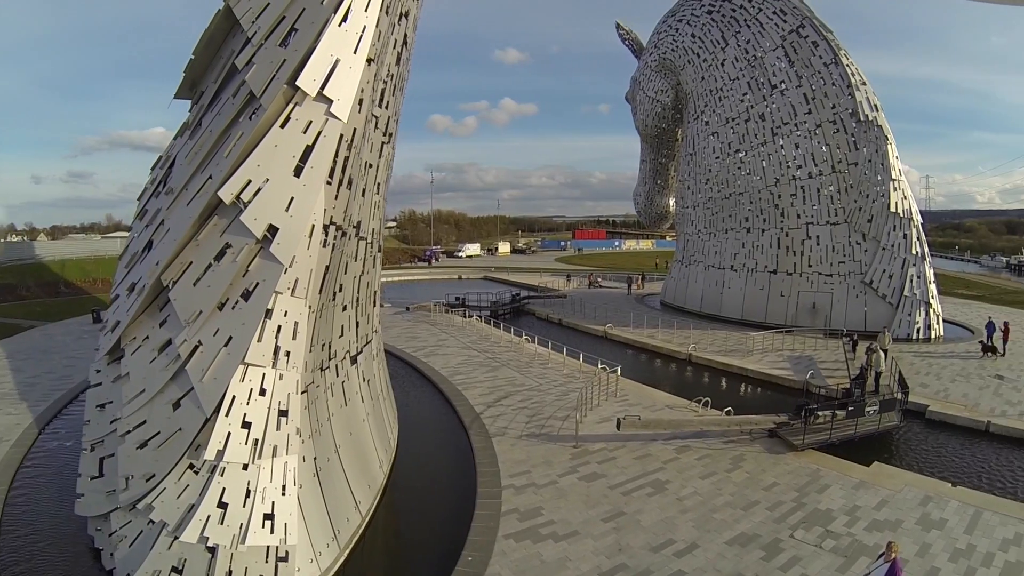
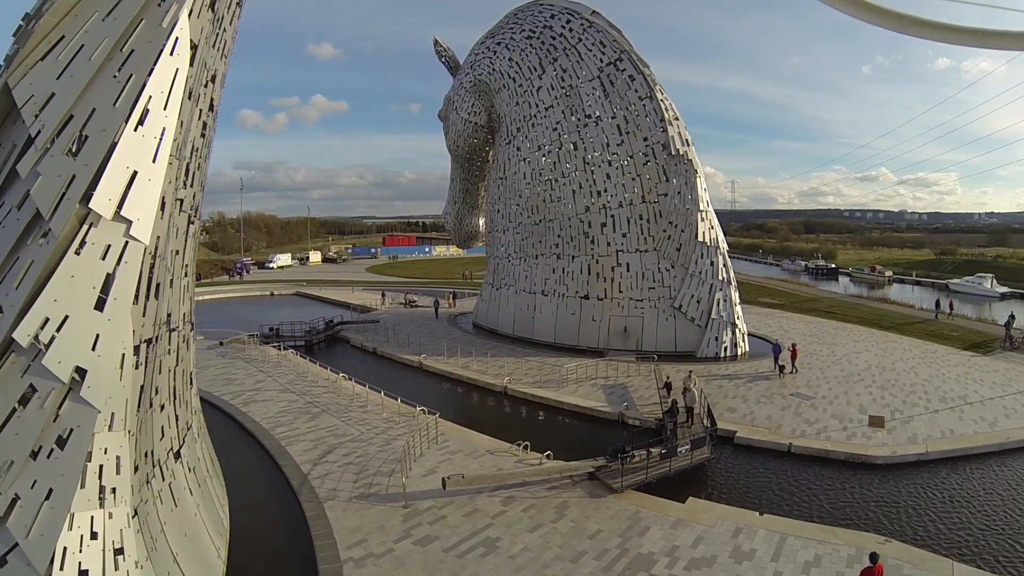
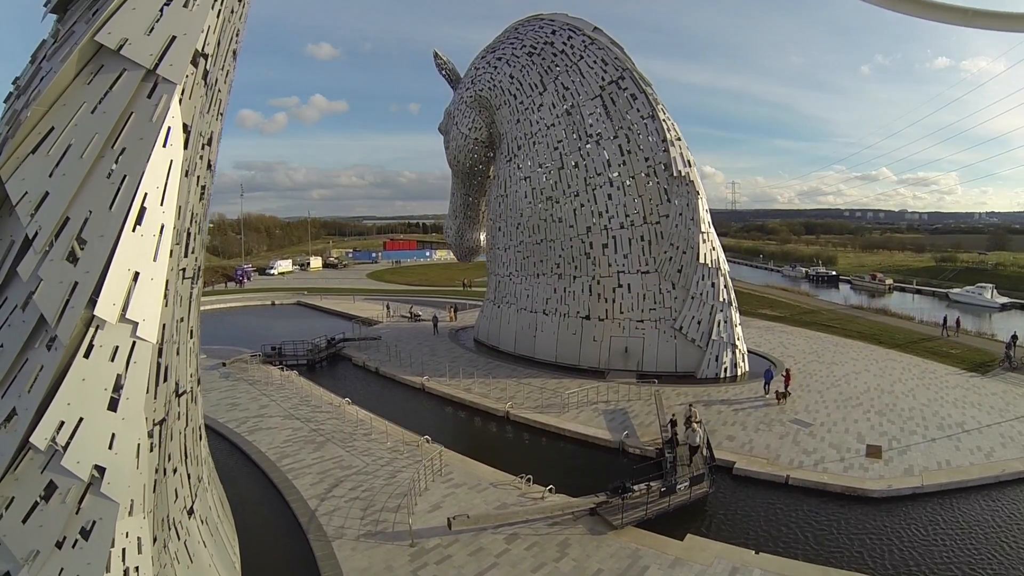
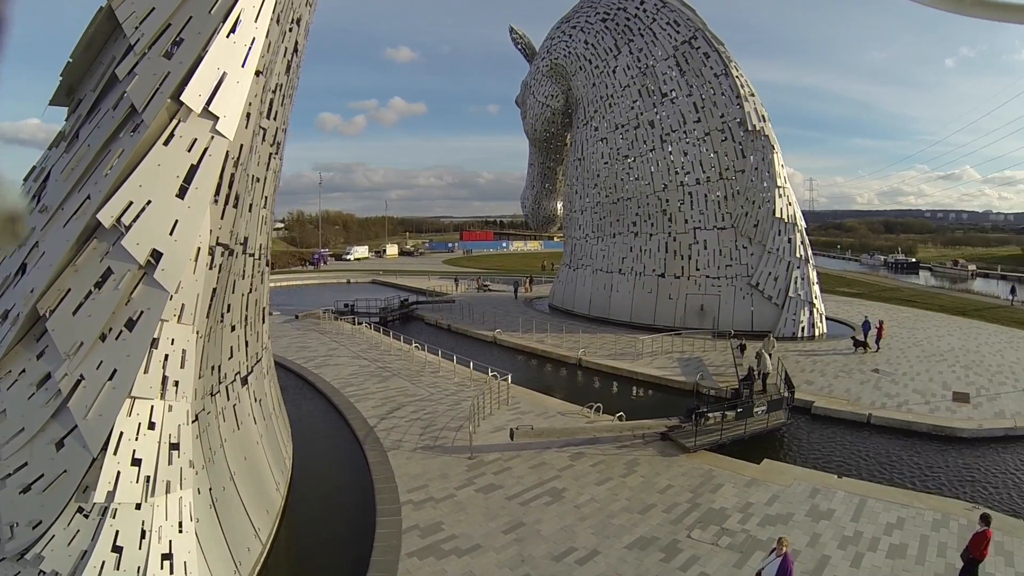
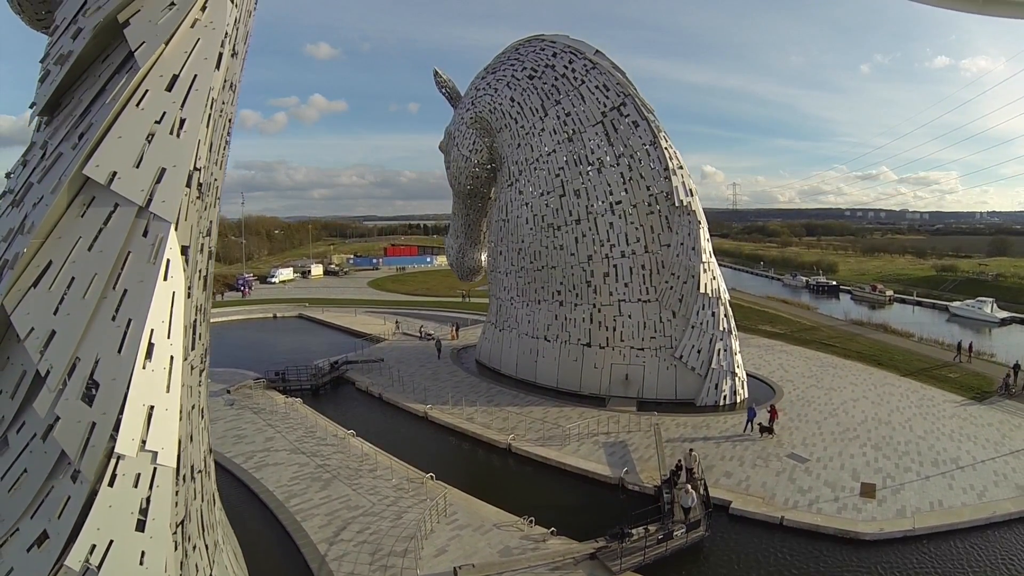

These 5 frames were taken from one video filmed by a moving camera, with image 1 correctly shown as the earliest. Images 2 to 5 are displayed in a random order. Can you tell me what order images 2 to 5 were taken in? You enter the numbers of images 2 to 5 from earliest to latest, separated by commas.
4, 2, 3, 5
